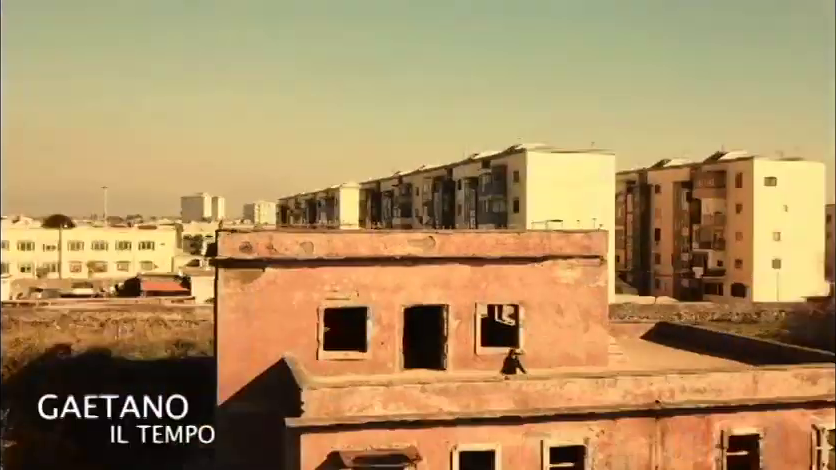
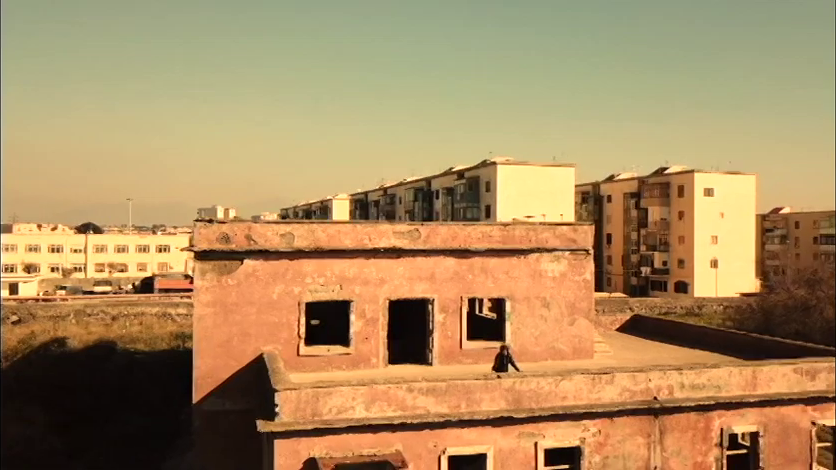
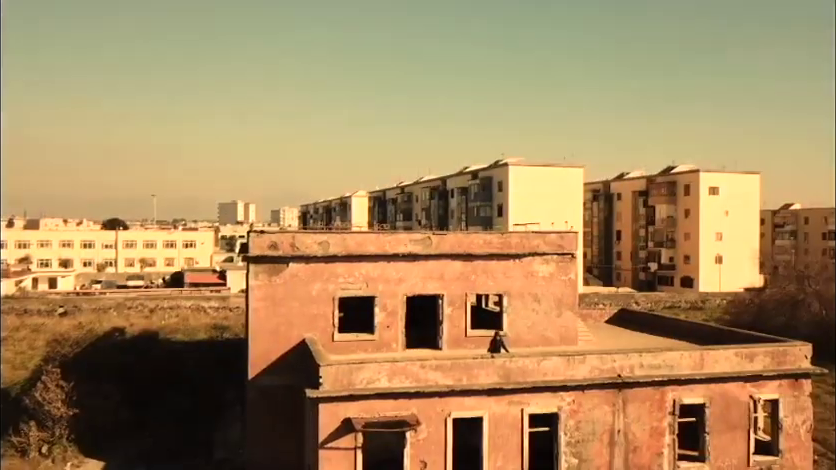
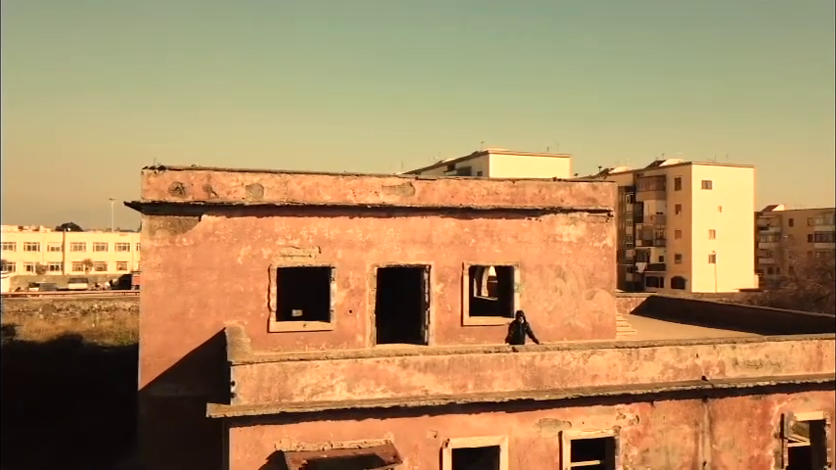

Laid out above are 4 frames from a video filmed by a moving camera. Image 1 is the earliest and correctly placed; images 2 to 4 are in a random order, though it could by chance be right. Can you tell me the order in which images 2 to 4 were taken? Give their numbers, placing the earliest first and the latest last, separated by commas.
3, 2, 4
